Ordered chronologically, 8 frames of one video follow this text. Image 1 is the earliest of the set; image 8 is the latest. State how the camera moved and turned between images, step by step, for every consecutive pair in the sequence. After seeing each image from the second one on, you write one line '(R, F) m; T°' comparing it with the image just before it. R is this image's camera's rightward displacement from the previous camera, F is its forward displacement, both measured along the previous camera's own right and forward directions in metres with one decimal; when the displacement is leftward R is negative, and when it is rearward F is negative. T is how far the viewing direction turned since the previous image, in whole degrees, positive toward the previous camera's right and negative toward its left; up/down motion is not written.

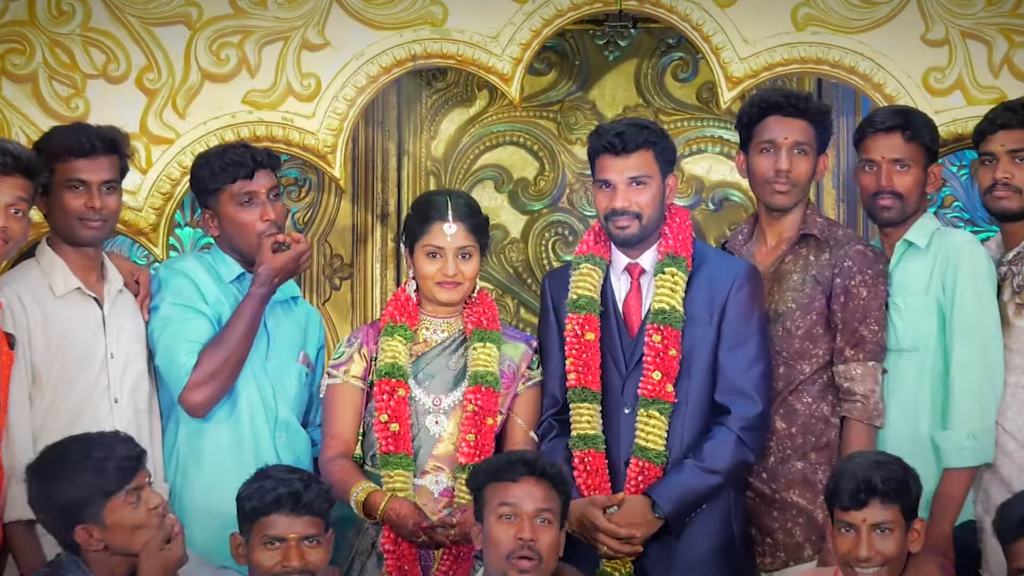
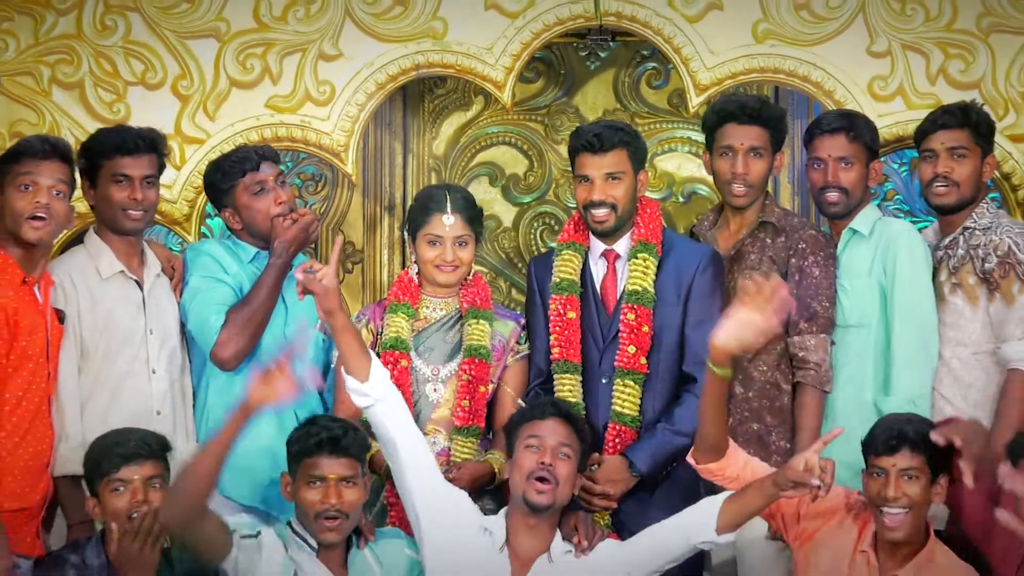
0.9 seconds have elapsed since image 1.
(+0.1, -0.4) m; -1°
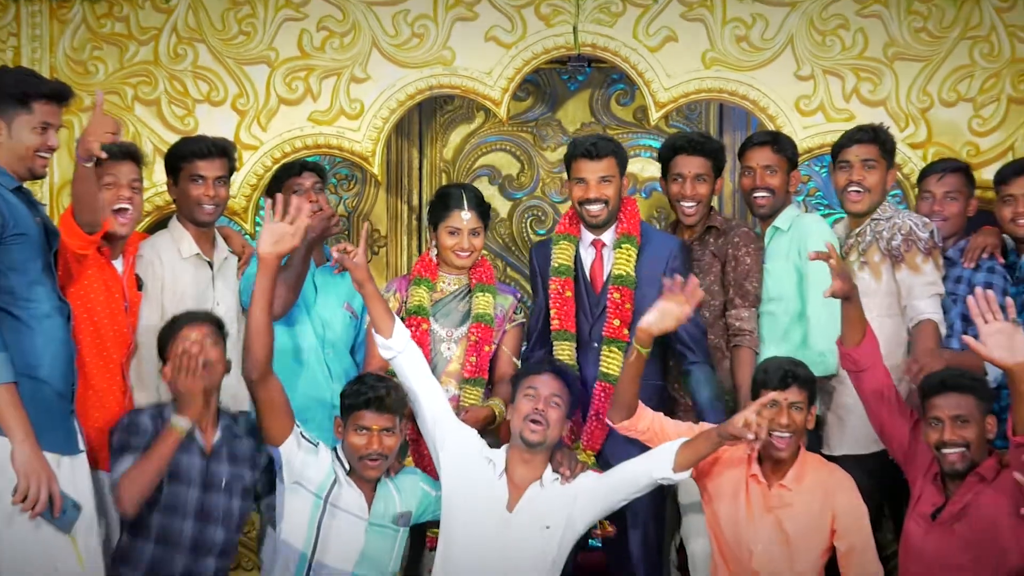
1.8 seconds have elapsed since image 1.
(+0.1, -0.7) m; -1°
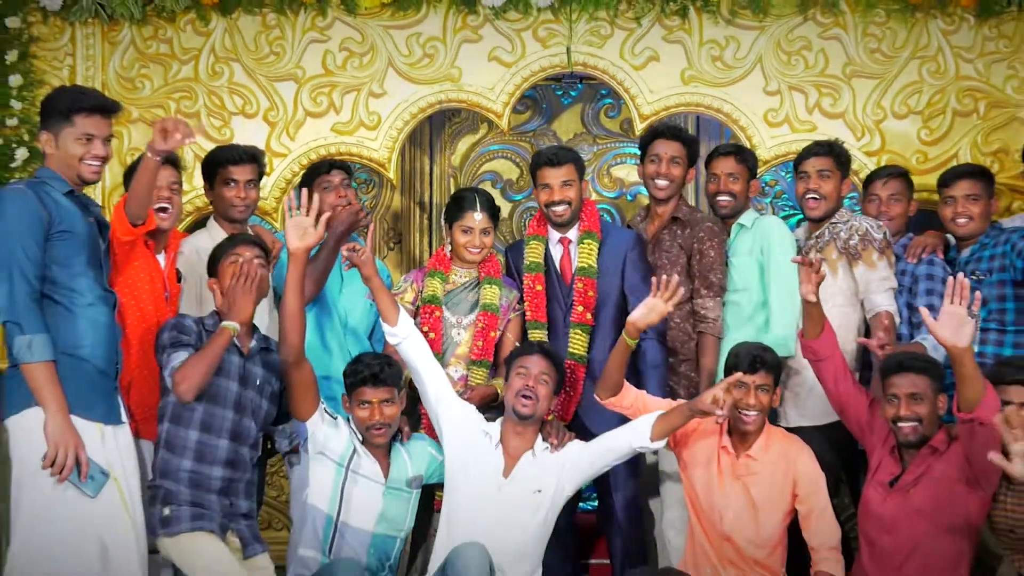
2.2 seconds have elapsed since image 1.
(0.0, -0.5) m; -1°
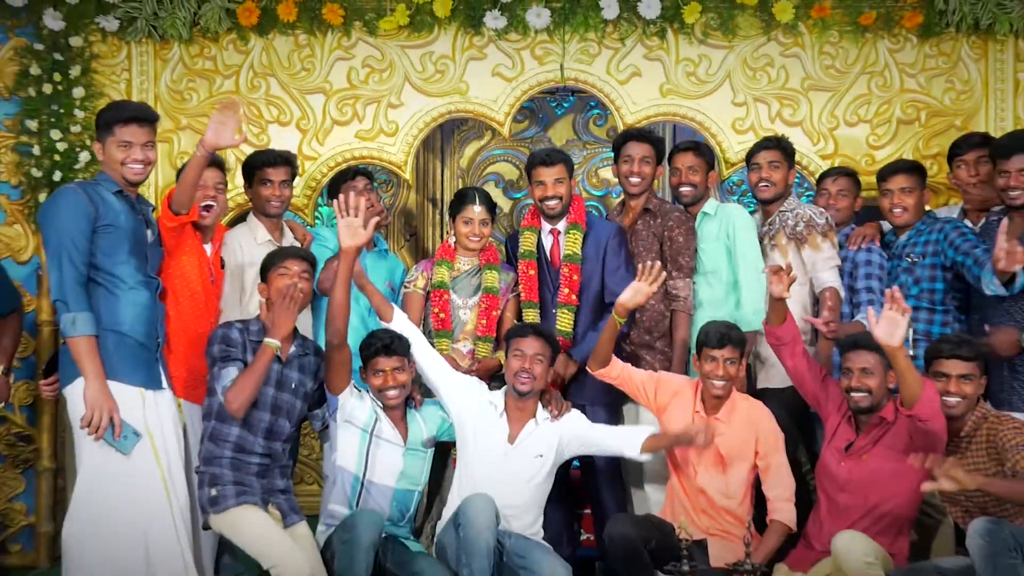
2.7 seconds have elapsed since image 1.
(+0.1, -0.6) m; -1°
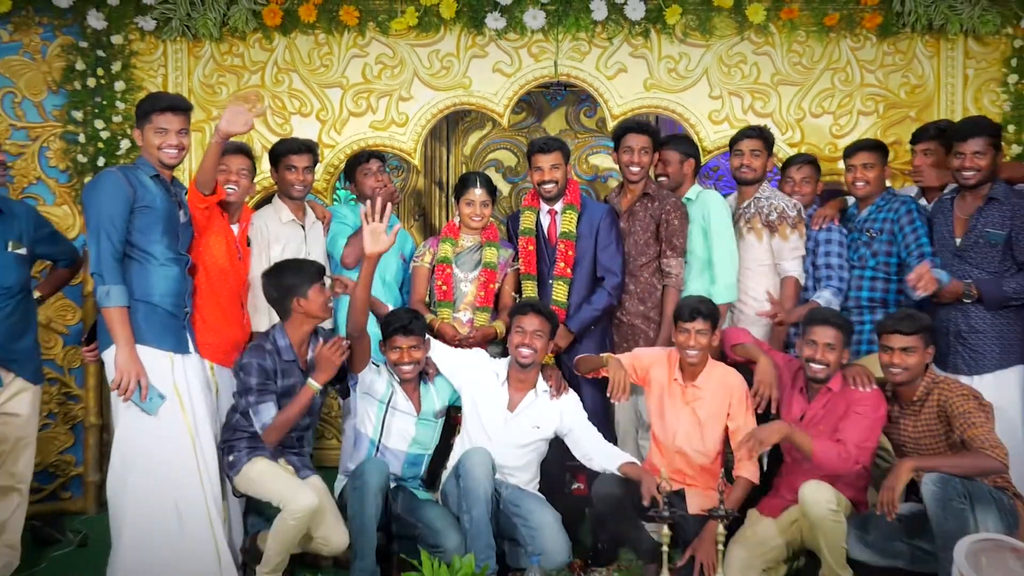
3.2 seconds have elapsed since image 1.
(+0.1, -0.6) m; -1°
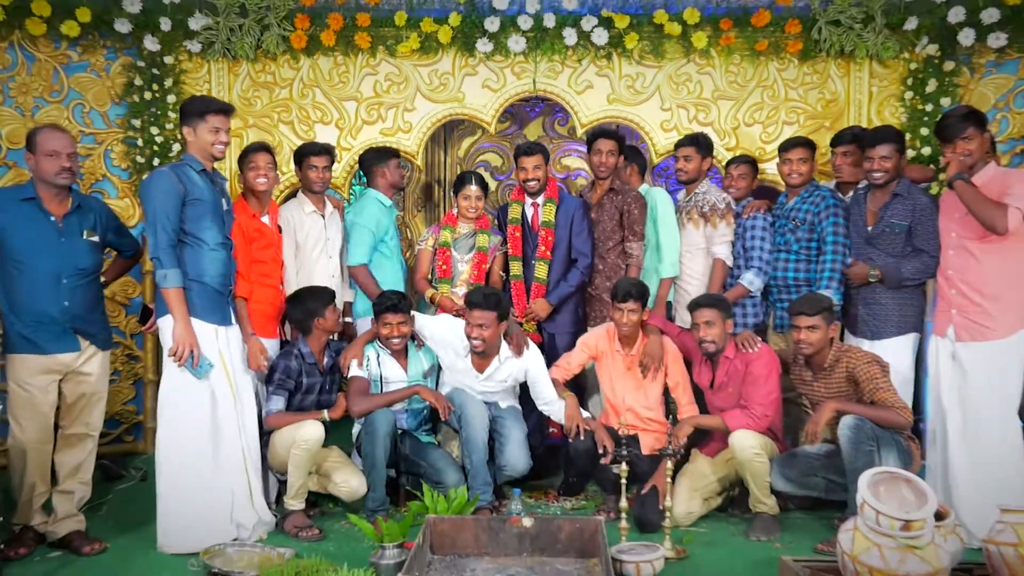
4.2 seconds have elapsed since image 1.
(+0.1, -1.2) m; 0°
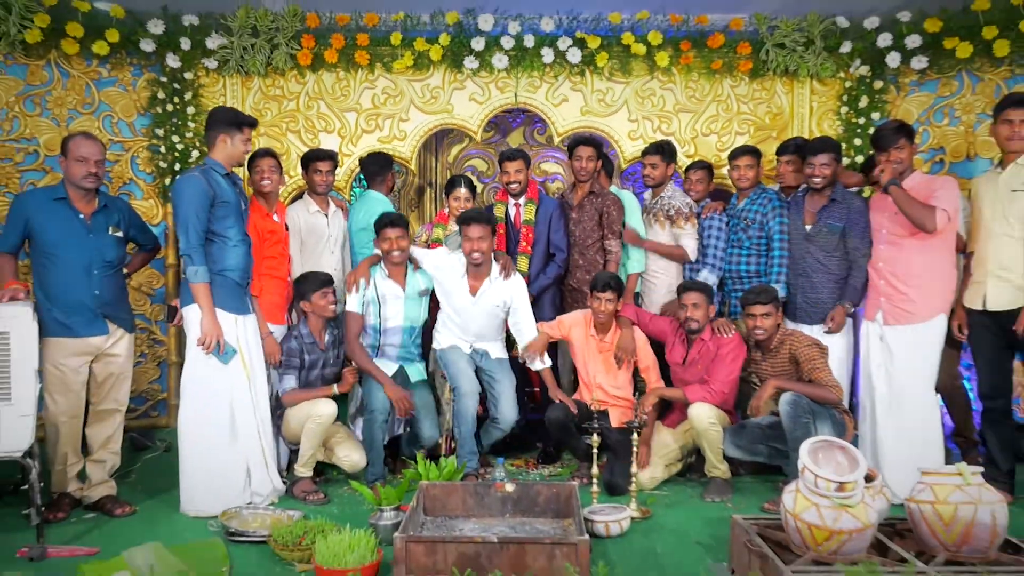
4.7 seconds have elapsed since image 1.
(0.0, -0.8) m; +1°
